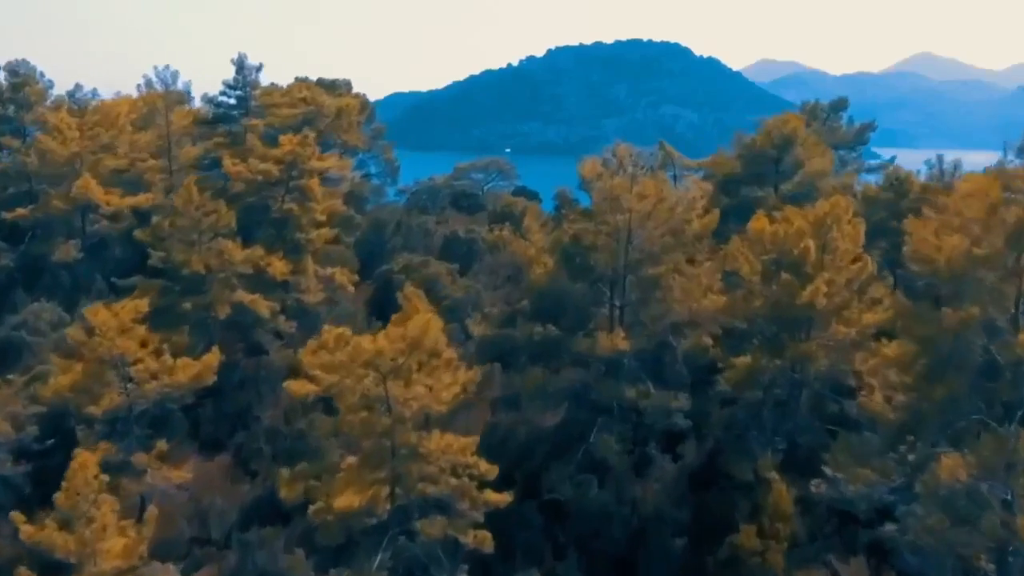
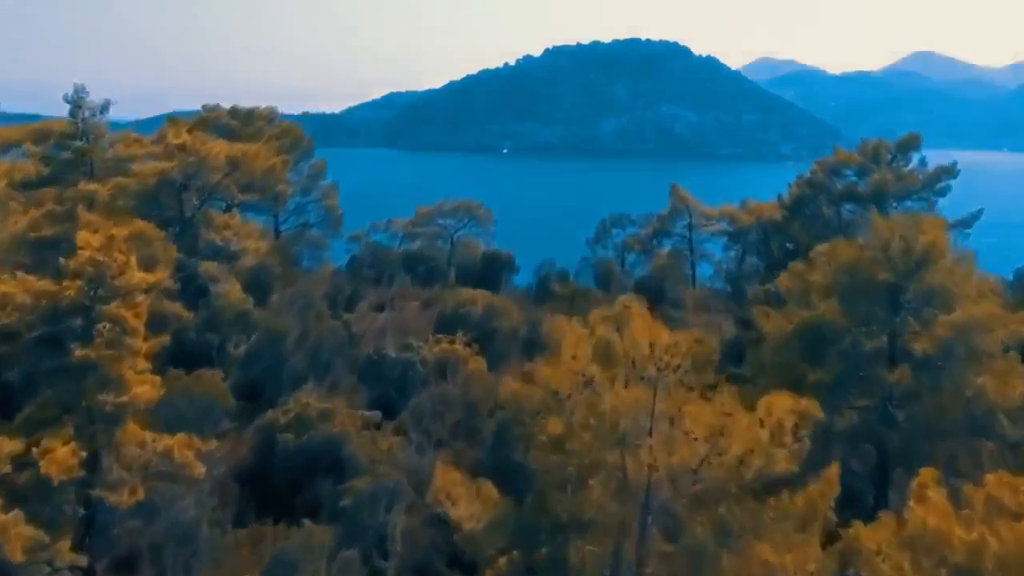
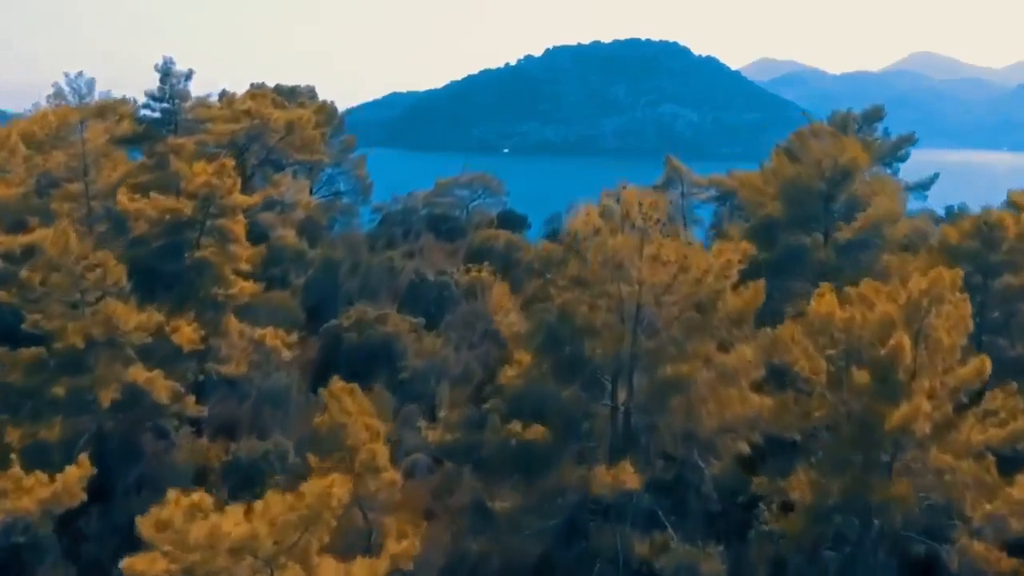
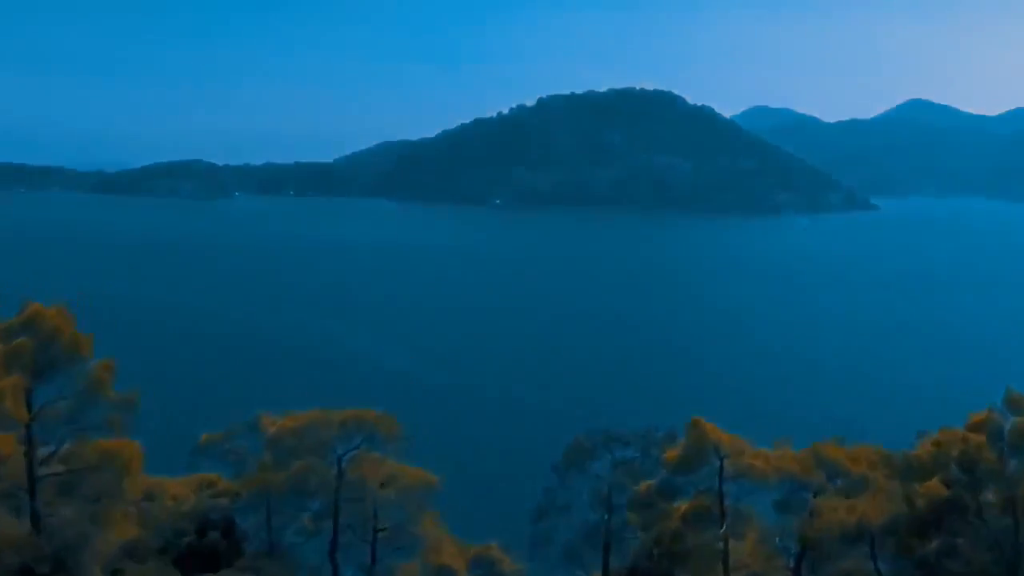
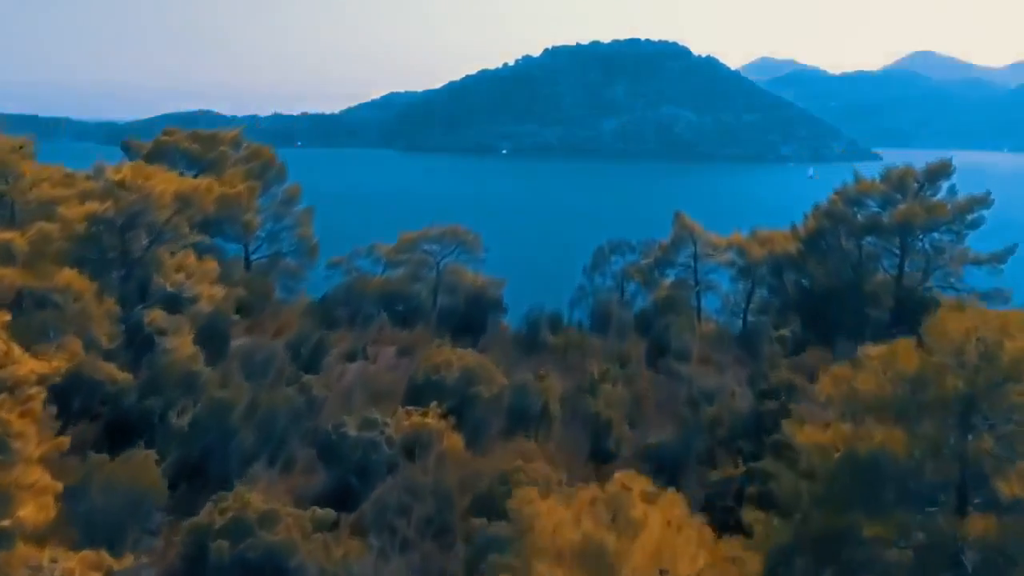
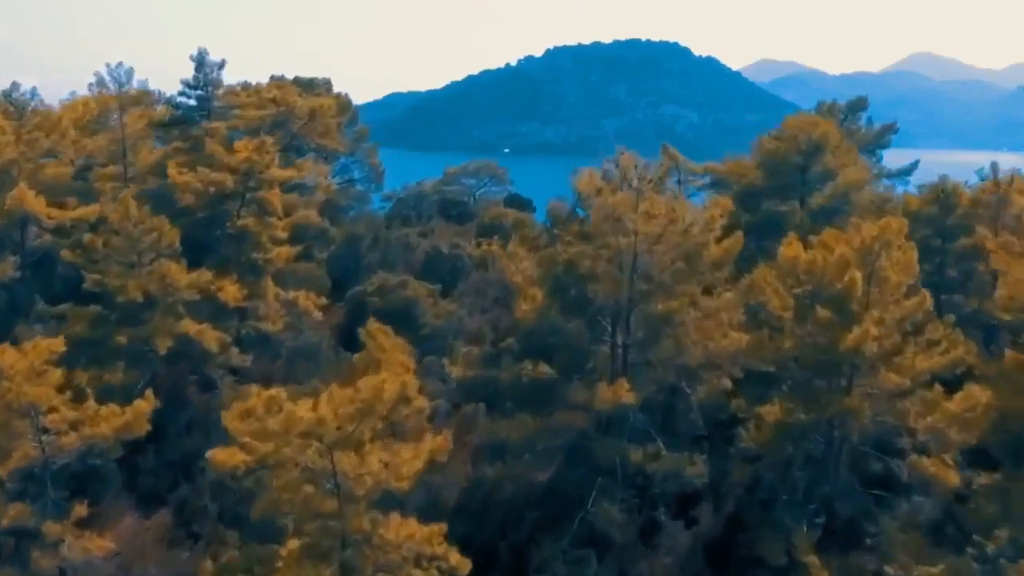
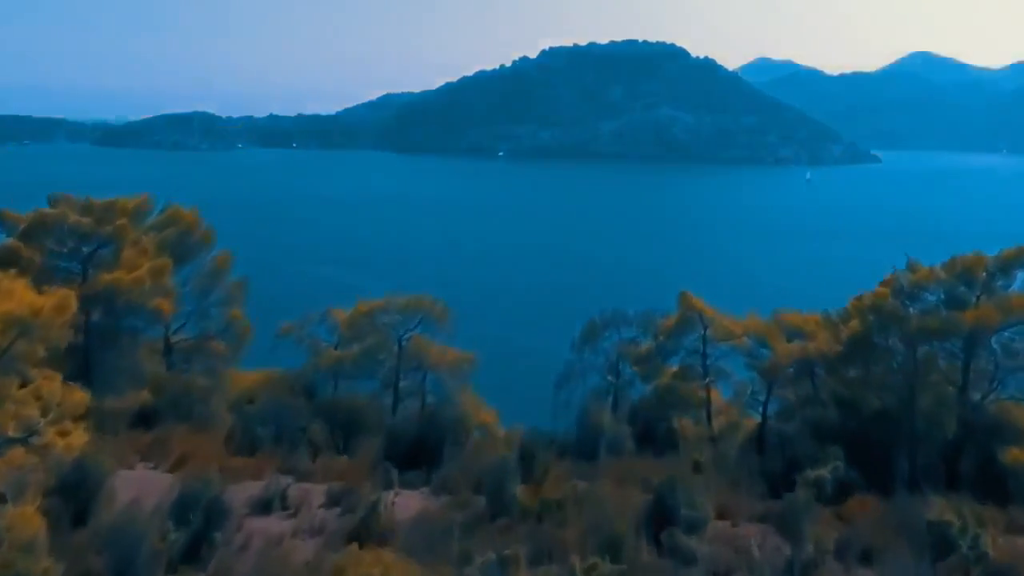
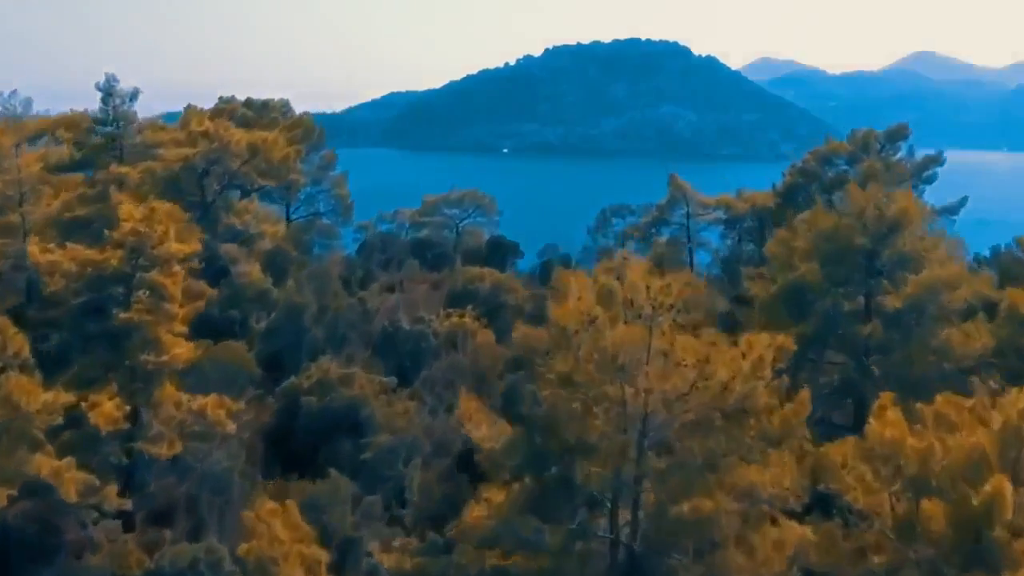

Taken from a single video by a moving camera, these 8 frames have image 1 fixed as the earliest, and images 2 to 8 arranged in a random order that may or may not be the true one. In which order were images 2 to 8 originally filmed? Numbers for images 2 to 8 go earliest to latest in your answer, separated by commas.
6, 3, 8, 2, 5, 7, 4
